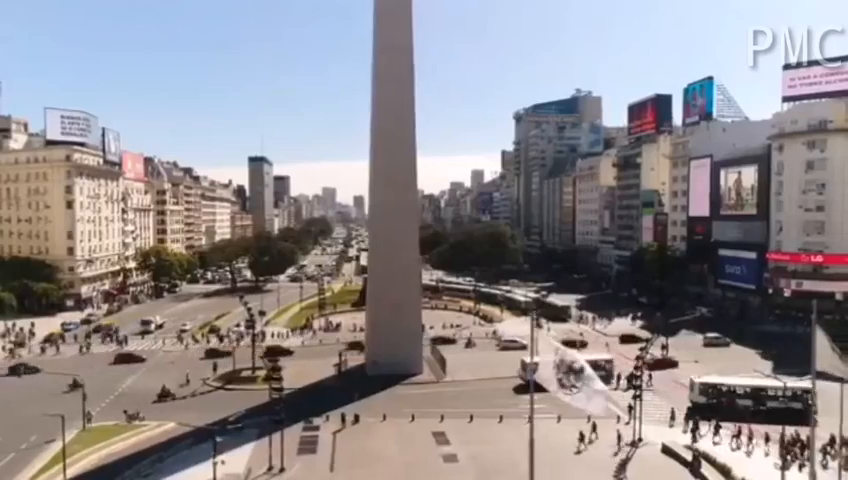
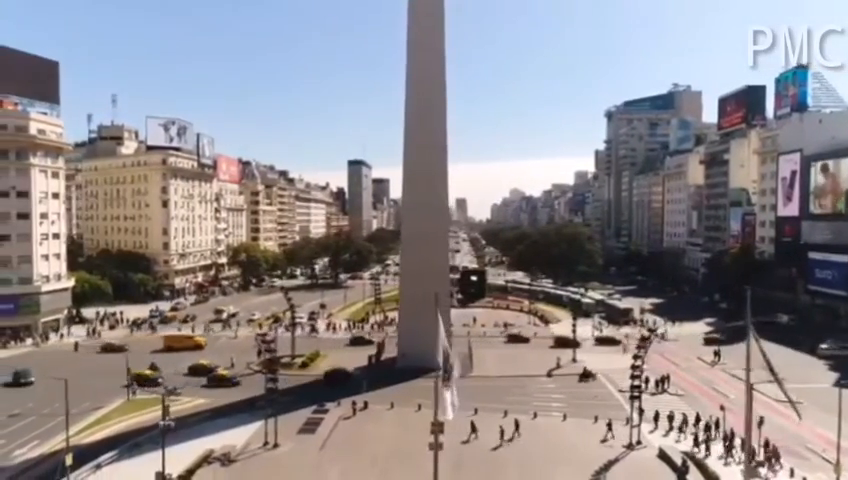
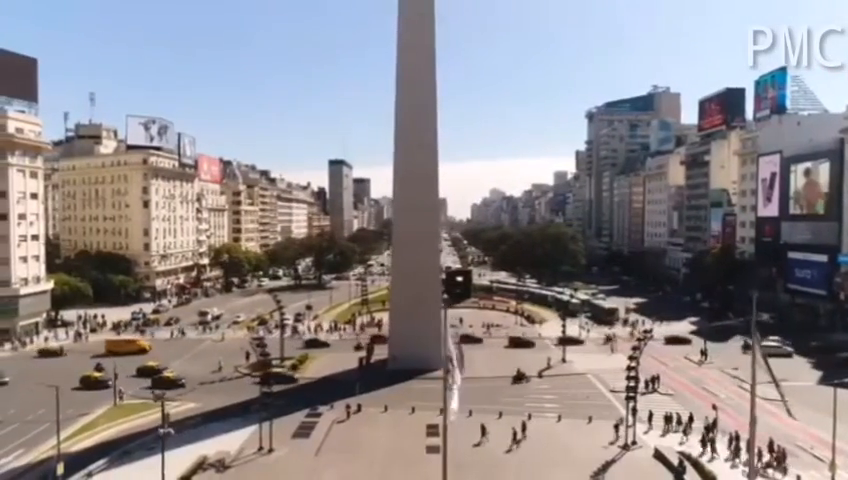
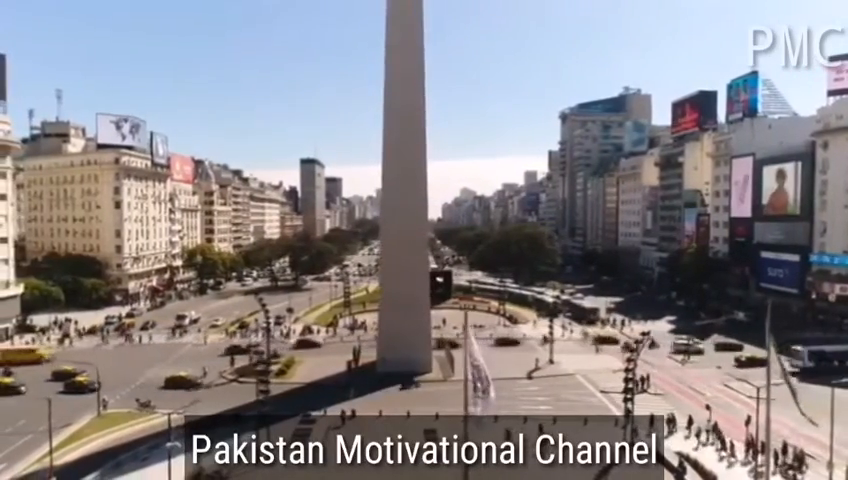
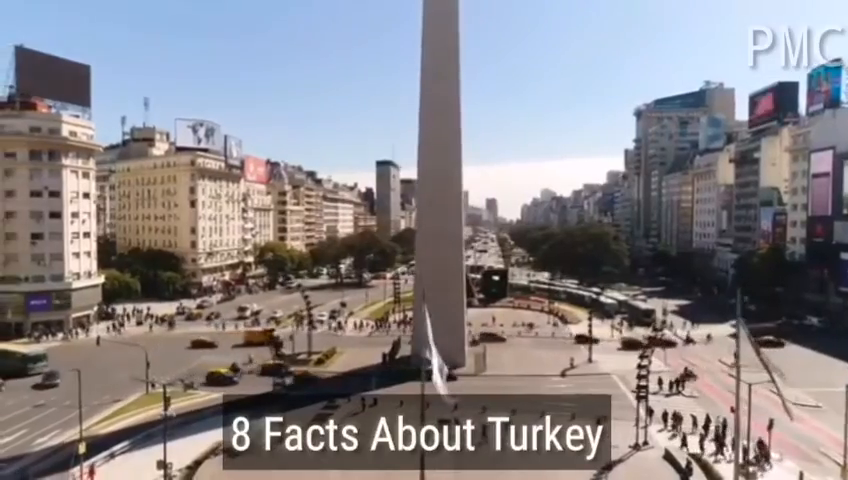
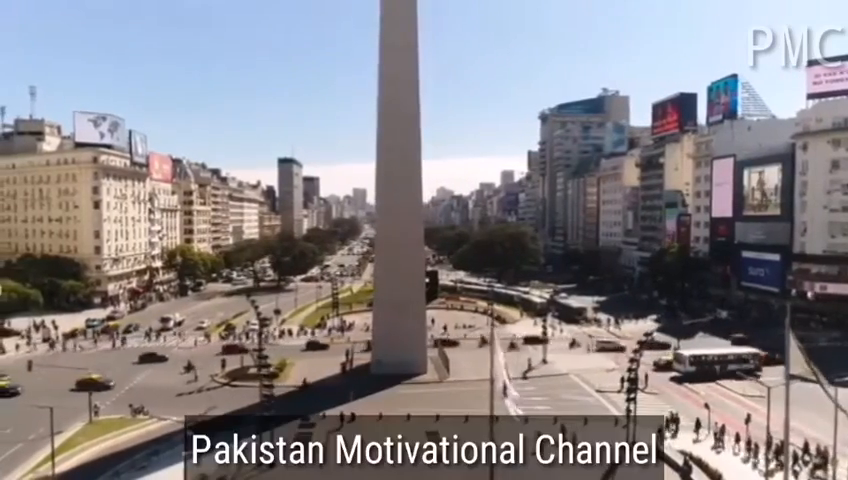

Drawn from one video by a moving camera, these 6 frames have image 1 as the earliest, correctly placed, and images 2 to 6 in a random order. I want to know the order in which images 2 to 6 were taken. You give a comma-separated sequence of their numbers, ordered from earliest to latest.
6, 4, 3, 2, 5
